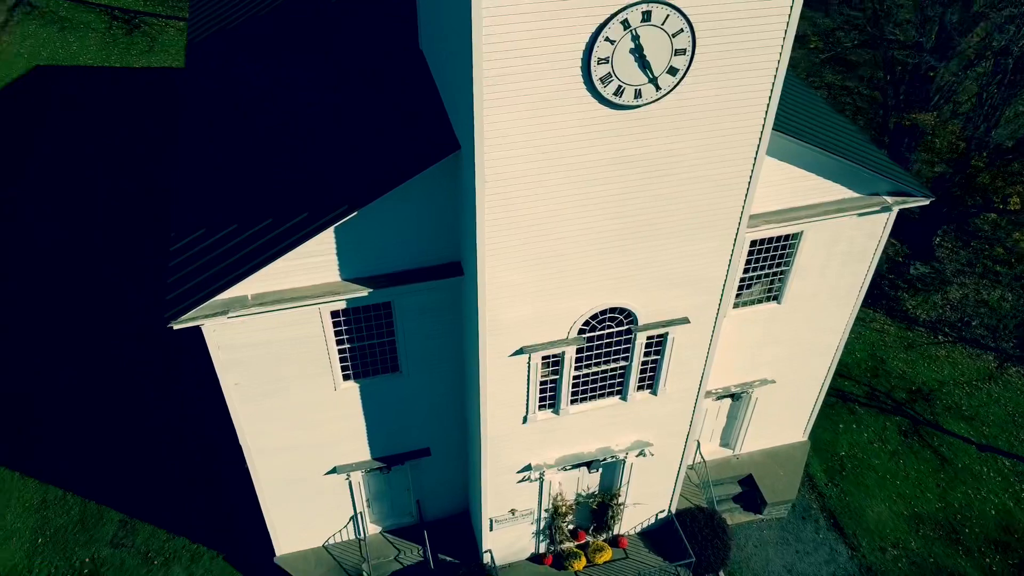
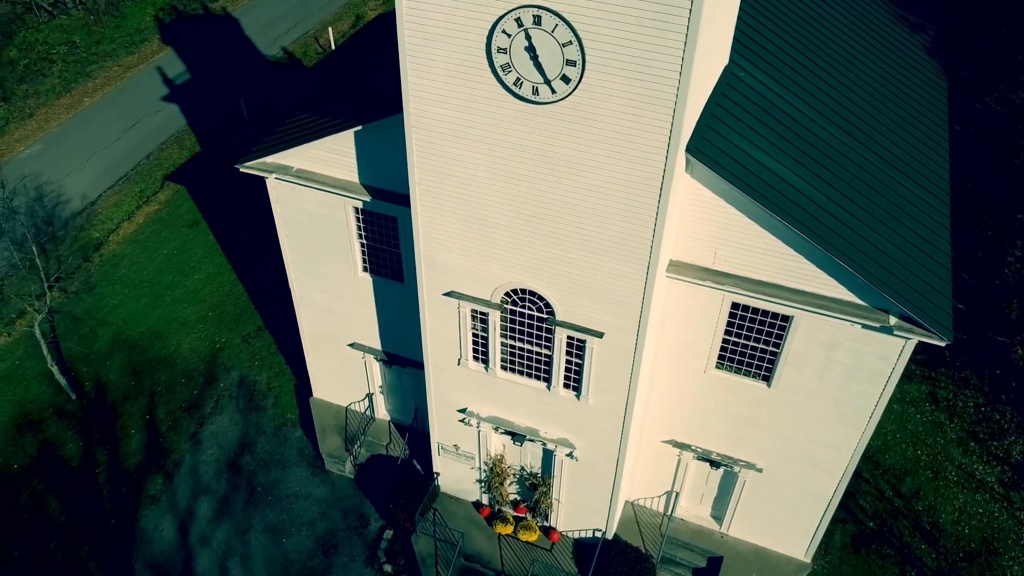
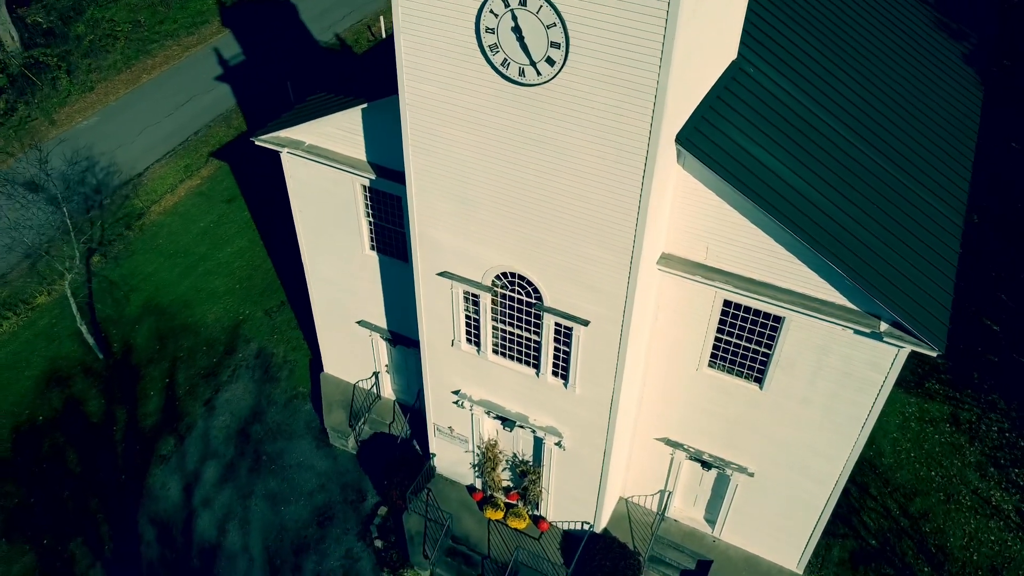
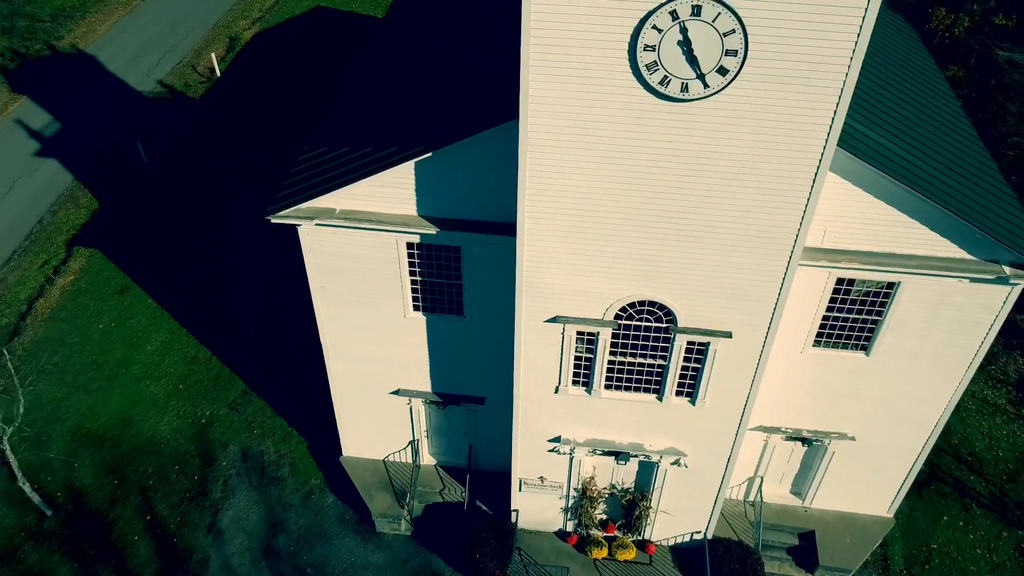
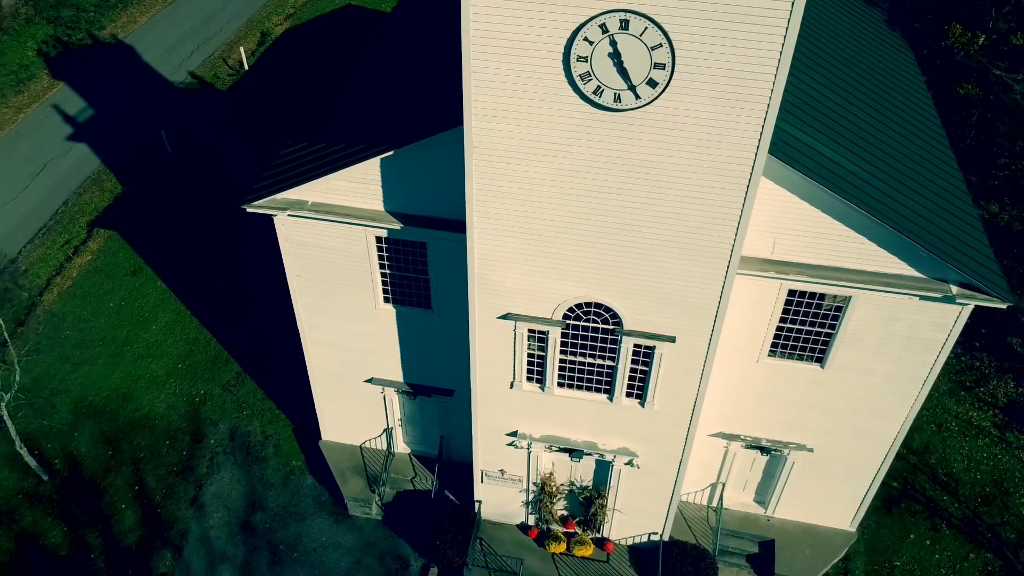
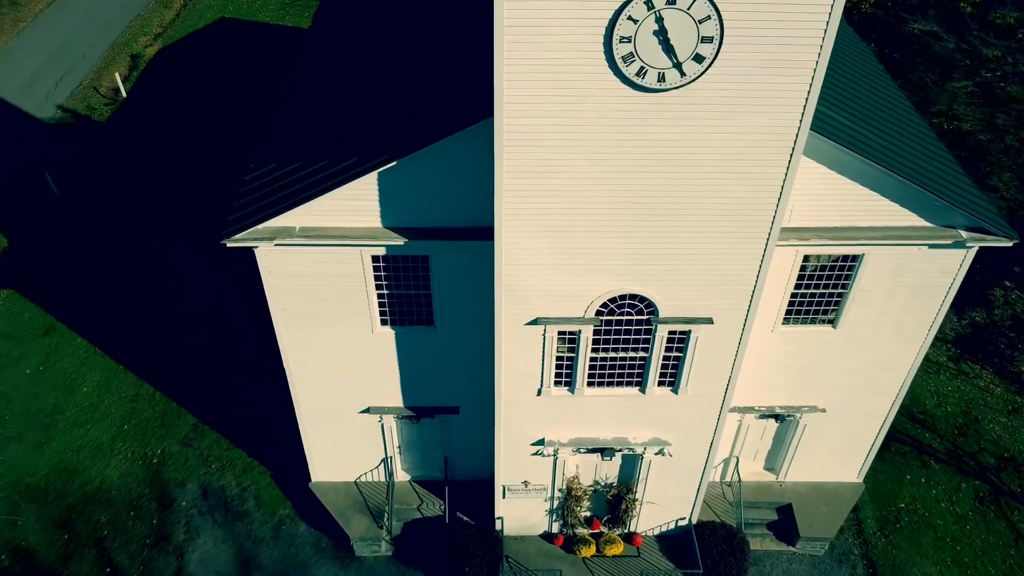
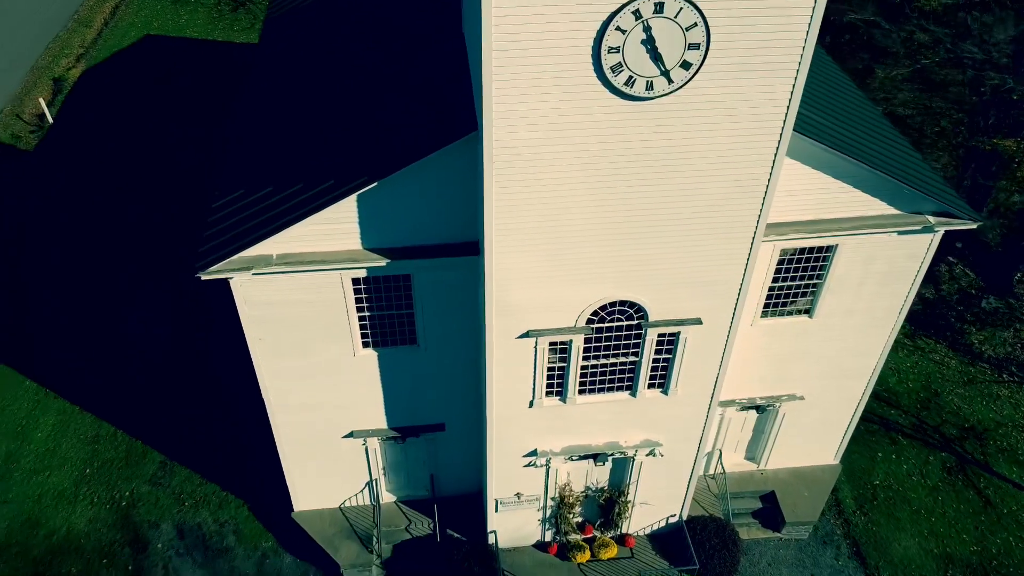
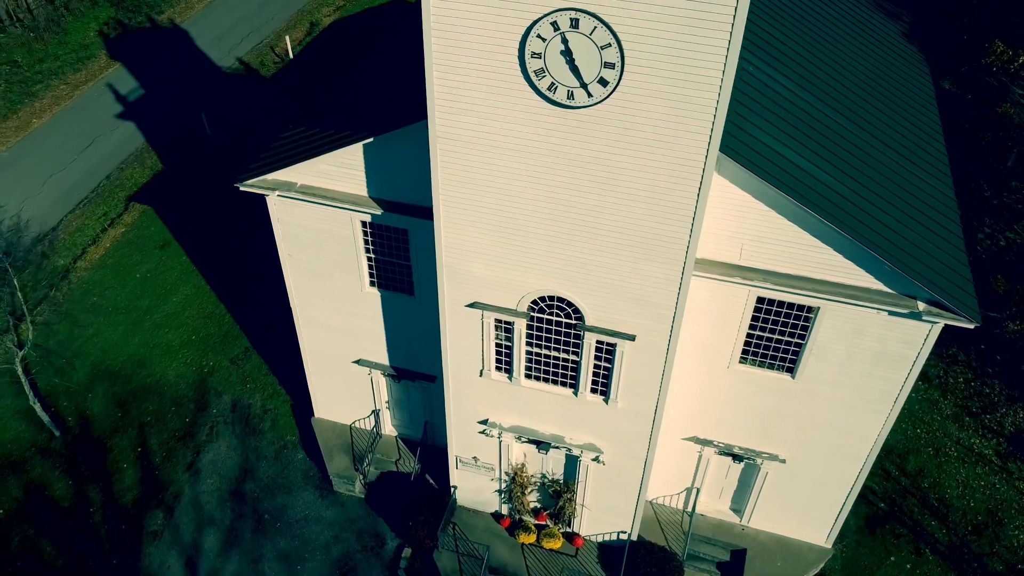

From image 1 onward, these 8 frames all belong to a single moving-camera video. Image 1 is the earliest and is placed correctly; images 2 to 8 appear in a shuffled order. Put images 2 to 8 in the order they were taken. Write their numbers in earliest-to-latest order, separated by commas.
7, 6, 4, 5, 8, 2, 3
